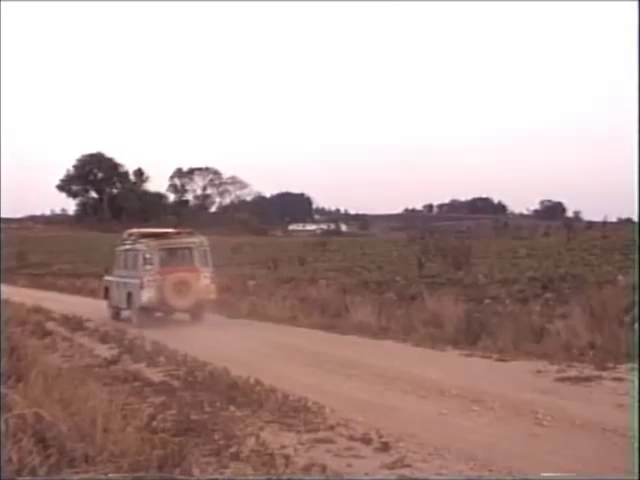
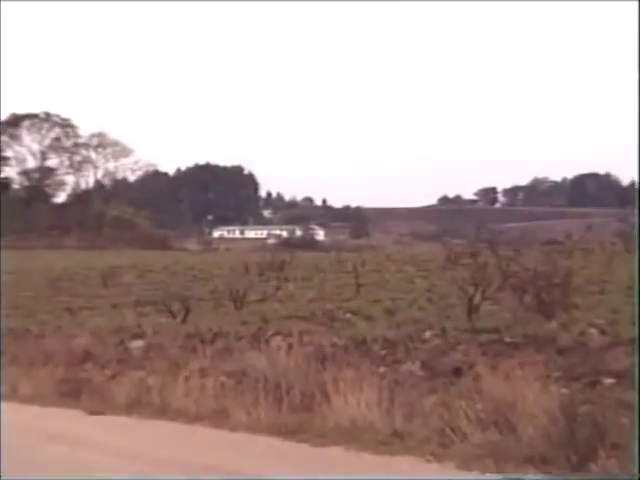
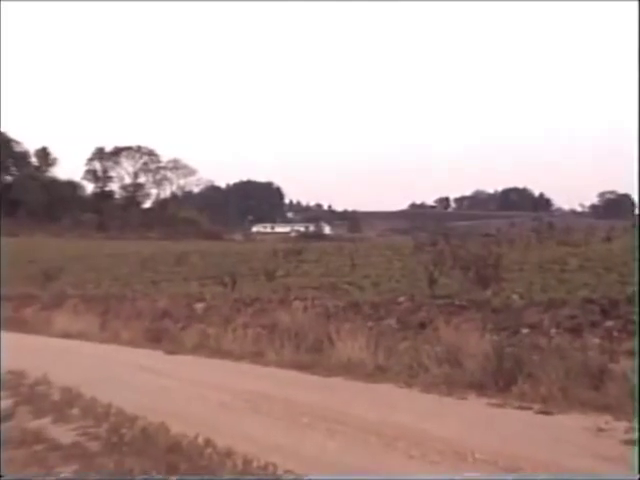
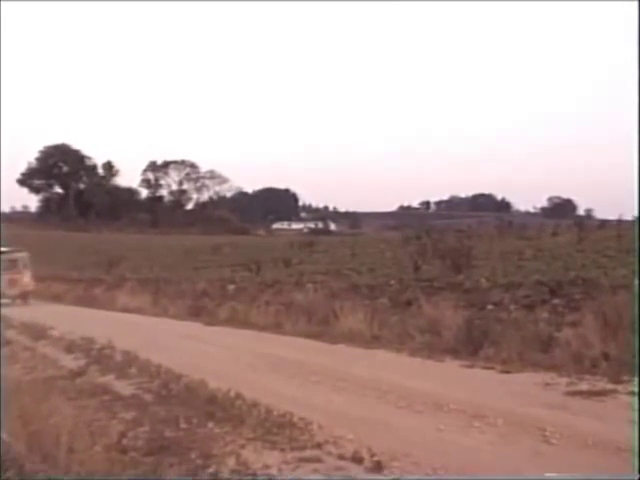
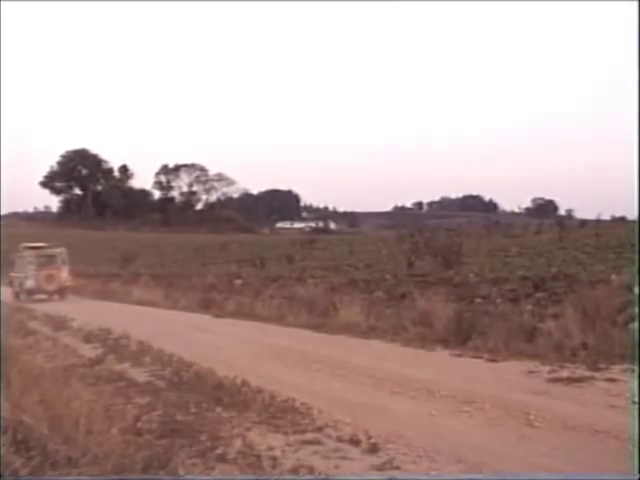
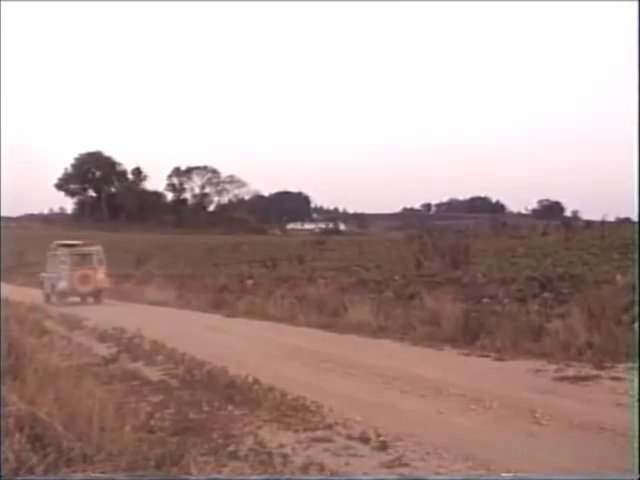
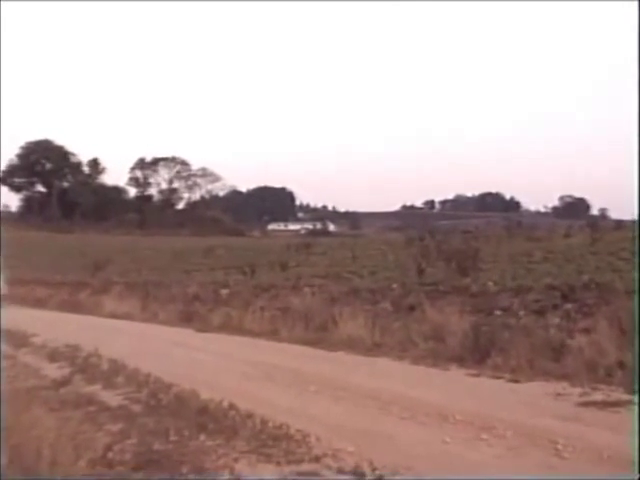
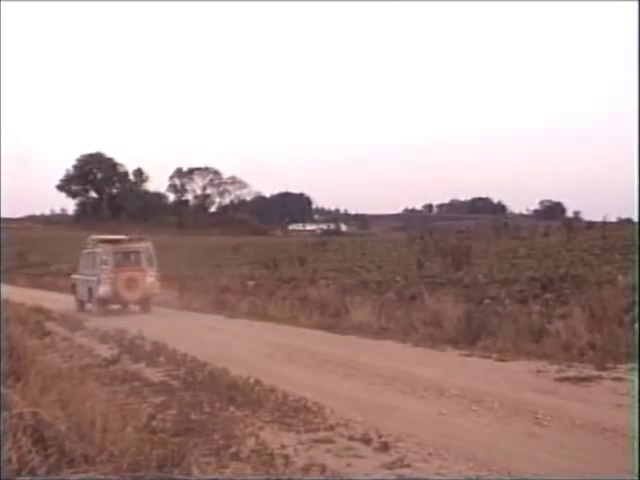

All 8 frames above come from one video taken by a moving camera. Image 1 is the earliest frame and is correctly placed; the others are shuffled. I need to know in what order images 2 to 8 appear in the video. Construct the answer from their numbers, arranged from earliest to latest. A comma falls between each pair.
8, 6, 5, 4, 7, 3, 2
